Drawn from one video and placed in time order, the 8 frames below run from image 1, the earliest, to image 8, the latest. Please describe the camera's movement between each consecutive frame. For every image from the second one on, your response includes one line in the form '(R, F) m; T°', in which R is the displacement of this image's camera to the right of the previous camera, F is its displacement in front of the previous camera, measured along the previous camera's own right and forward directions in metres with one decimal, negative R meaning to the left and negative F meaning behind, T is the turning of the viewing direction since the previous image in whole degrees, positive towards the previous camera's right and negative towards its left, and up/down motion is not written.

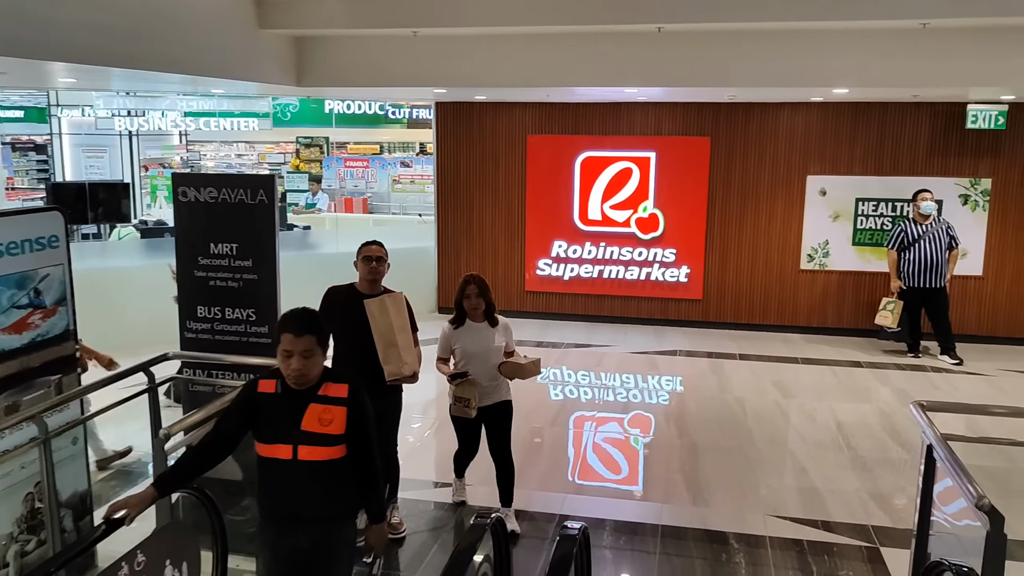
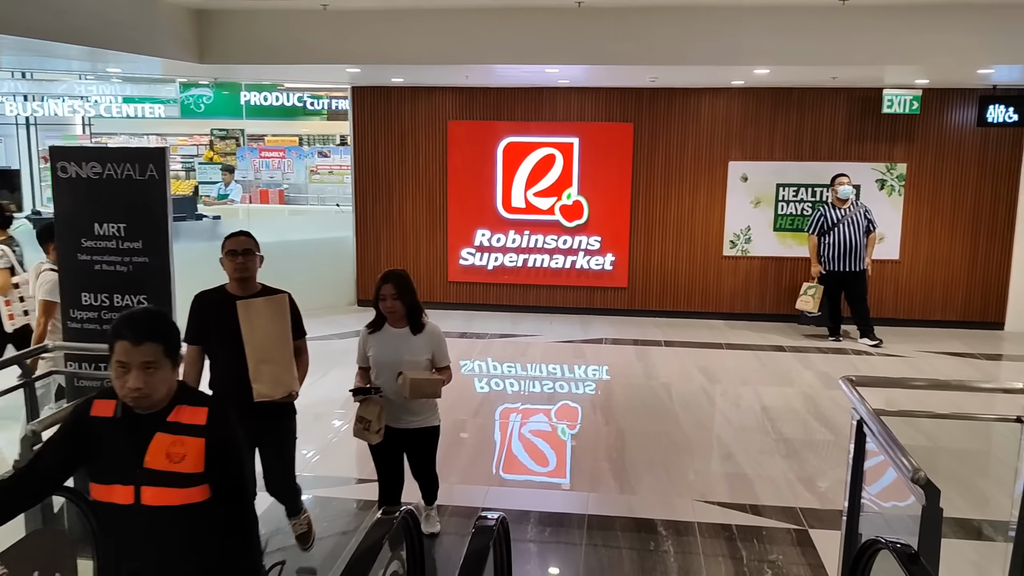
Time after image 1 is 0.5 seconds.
(0.0, +0.2) m; +5°
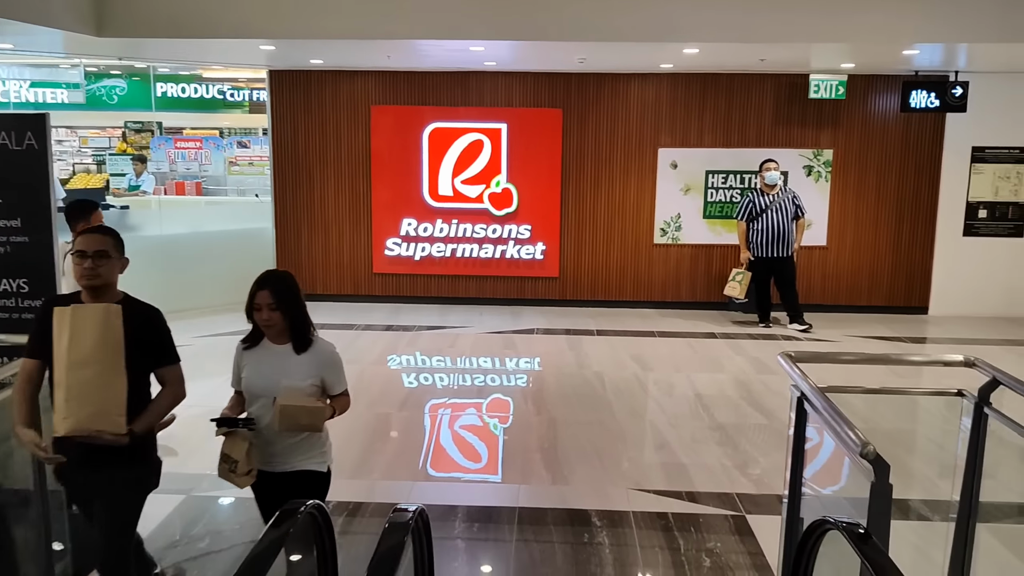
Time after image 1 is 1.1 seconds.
(0.0, +0.2) m; +4°
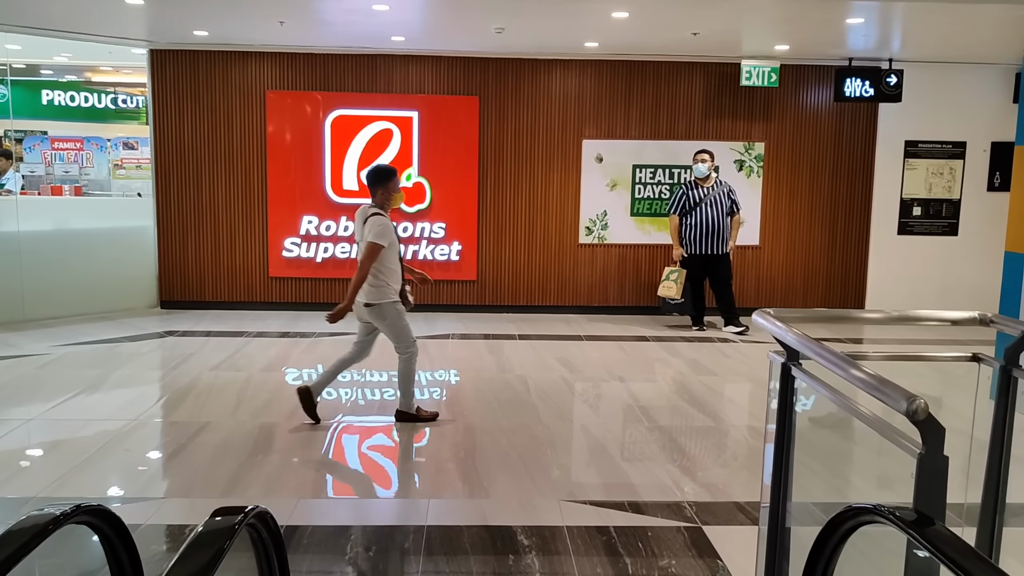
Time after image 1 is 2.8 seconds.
(0.0, +0.7) m; +5°
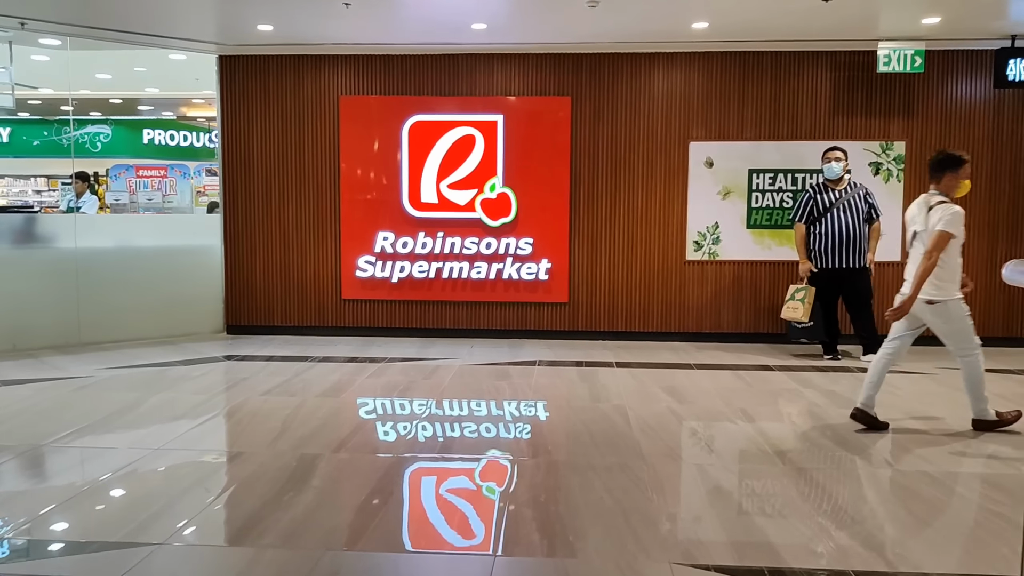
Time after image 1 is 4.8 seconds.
(0.0, +0.8) m; -7°
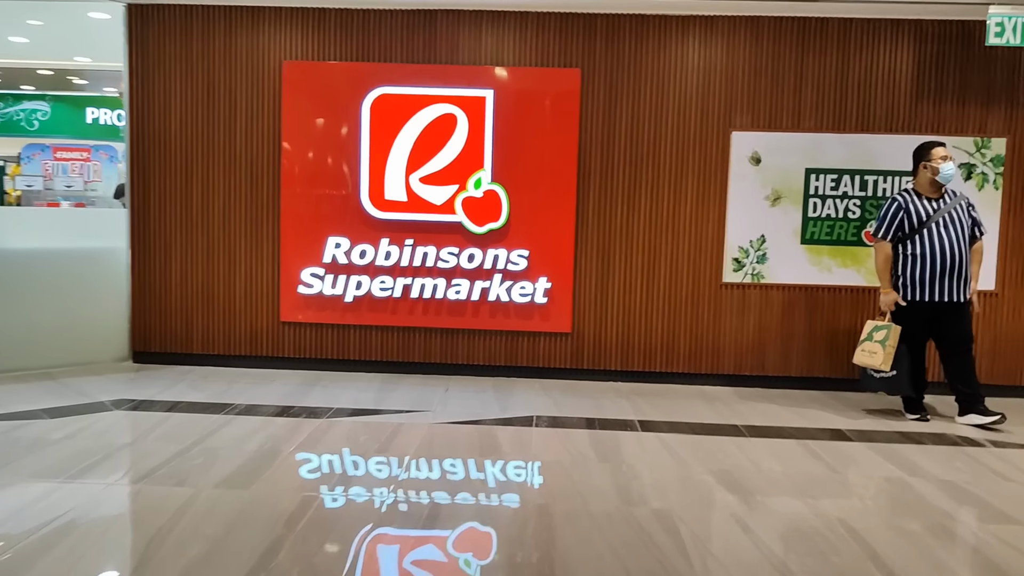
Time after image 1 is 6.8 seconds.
(-0.1, +1.4) m; +2°
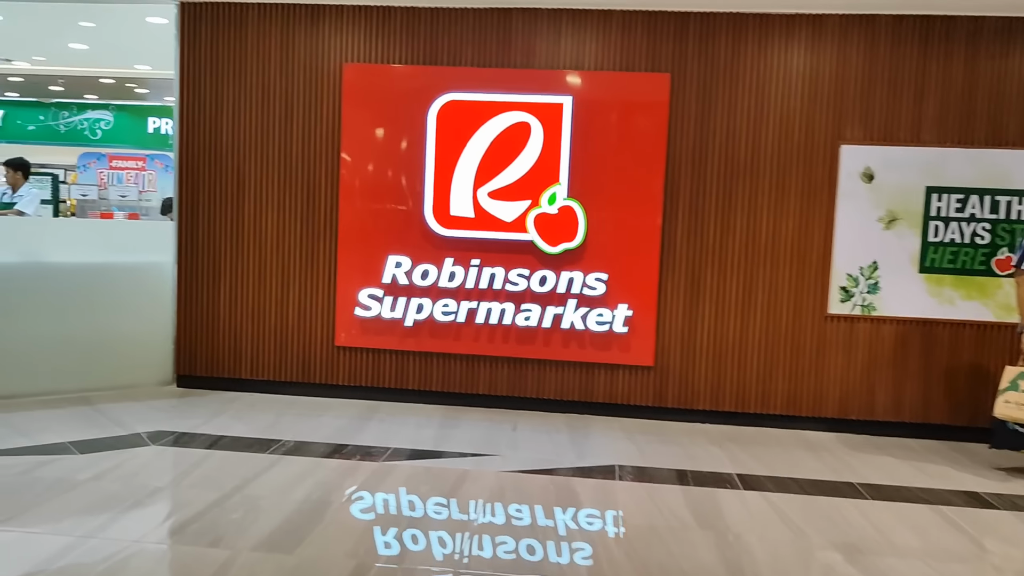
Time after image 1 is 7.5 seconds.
(-0.1, +0.5) m; -4°
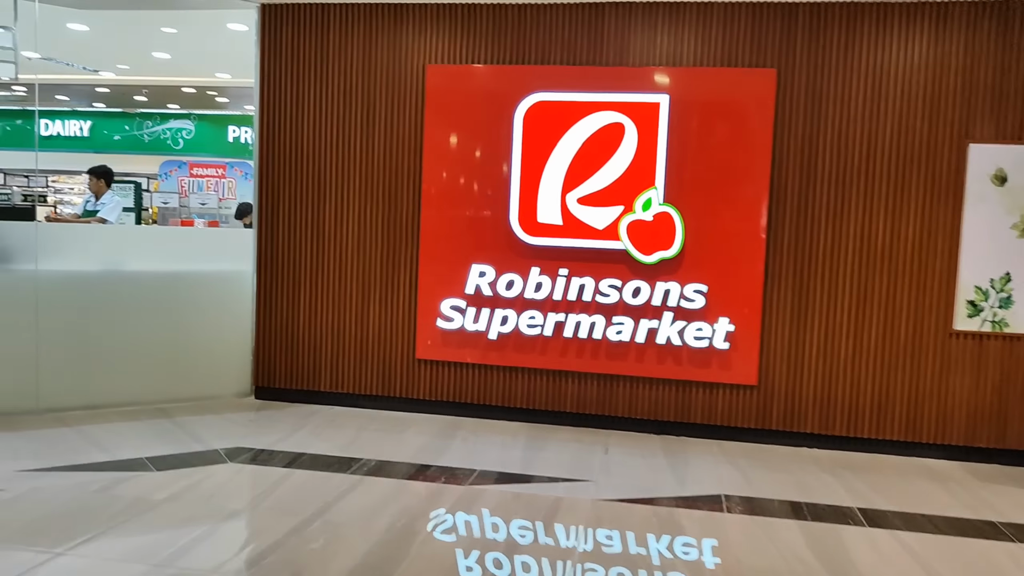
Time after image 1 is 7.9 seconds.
(-0.1, +0.3) m; -5°
